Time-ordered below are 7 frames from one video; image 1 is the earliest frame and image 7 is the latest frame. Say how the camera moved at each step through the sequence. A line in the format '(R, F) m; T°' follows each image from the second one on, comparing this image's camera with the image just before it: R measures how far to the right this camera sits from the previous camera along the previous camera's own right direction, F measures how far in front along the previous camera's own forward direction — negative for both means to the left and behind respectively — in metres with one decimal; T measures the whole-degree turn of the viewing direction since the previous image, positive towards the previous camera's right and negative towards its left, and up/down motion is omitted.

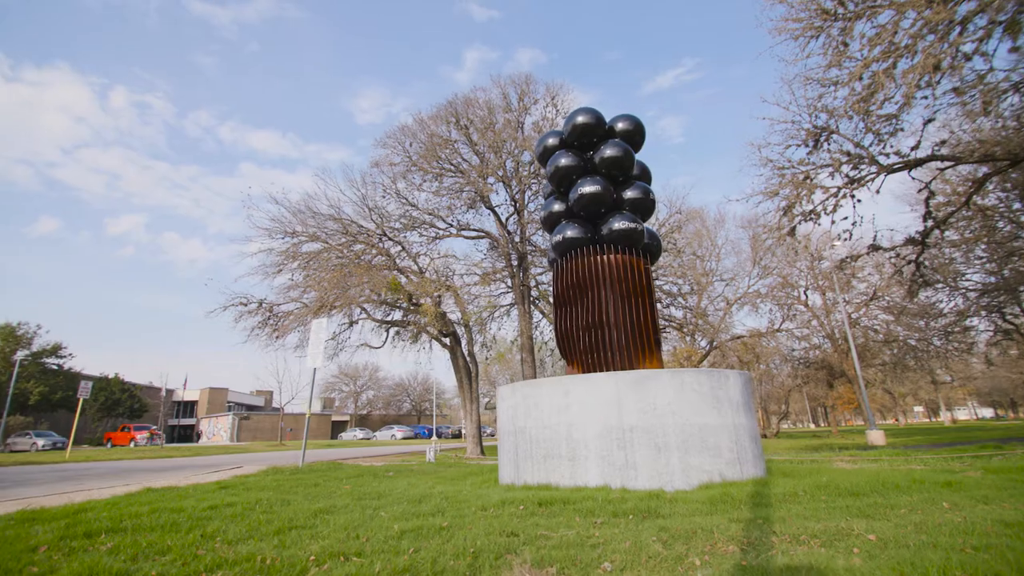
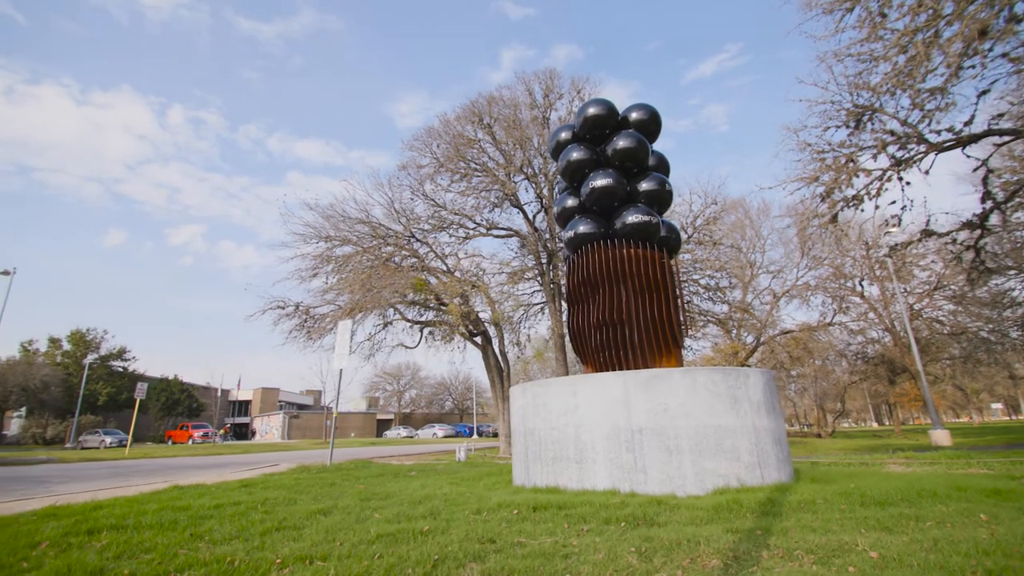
(+0.6, +0.2) m; -5°
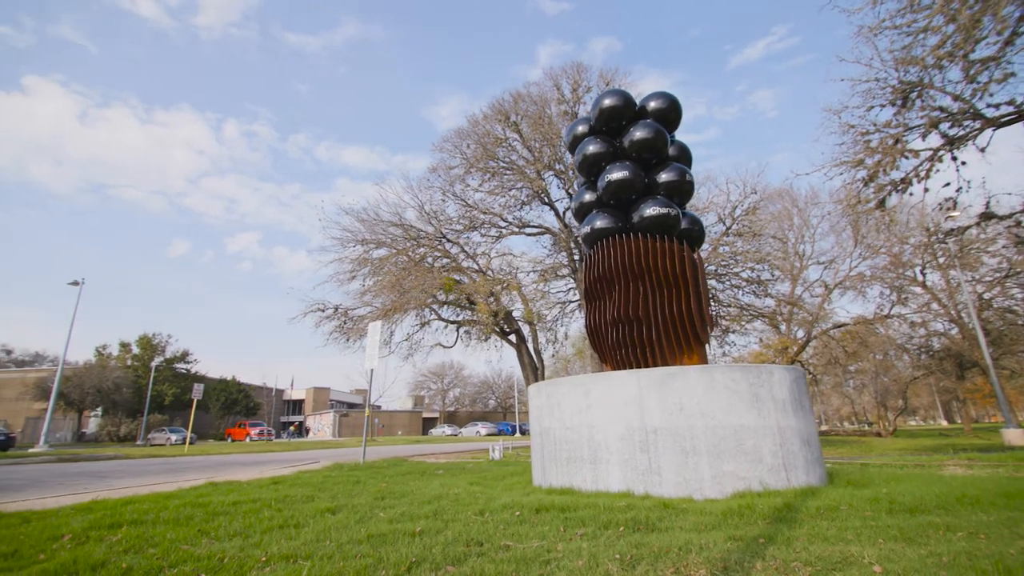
(+0.5, +0.1) m; -5°
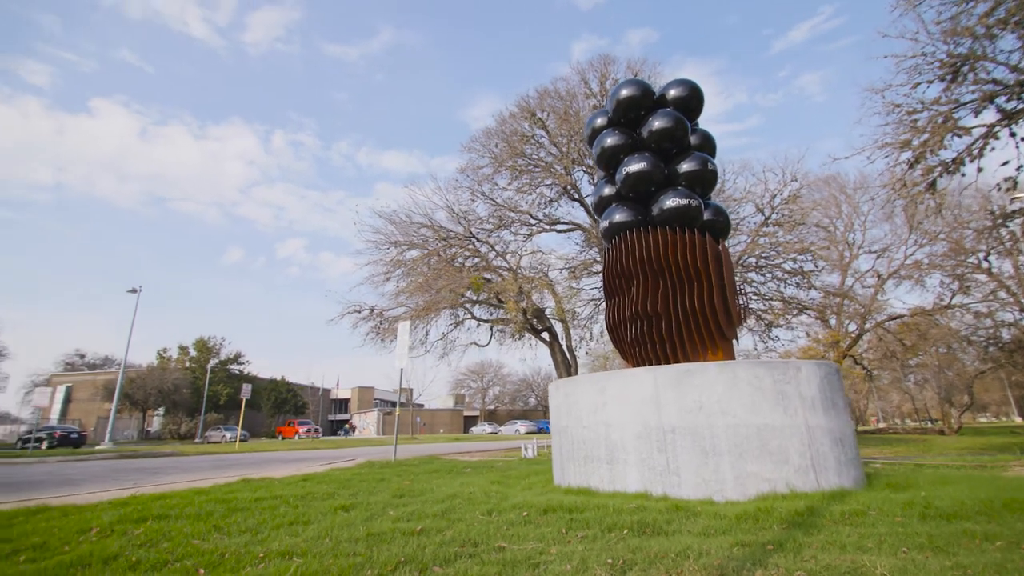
(+0.4, +0.1) m; -5°
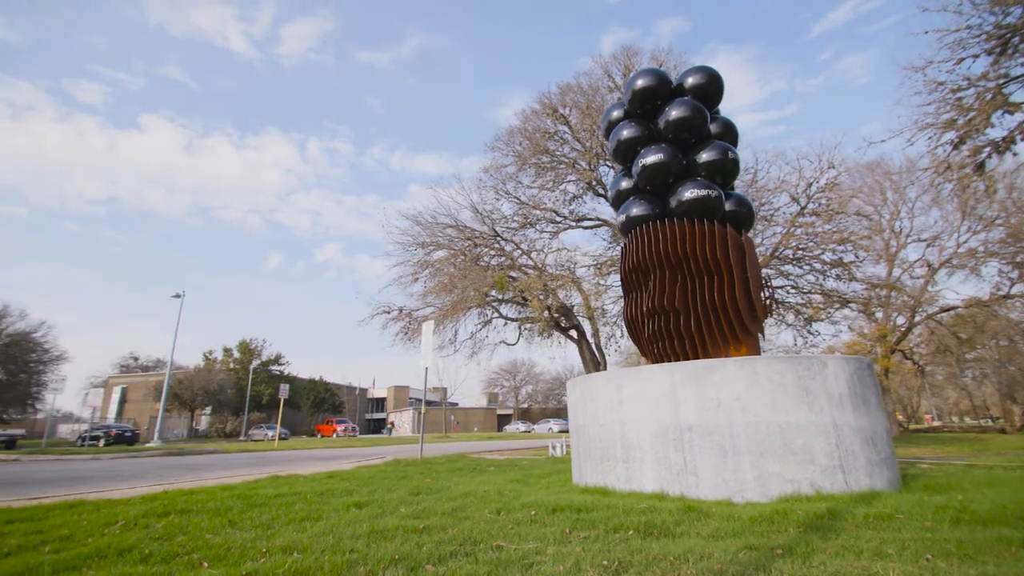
(+0.3, +0.1) m; -4°
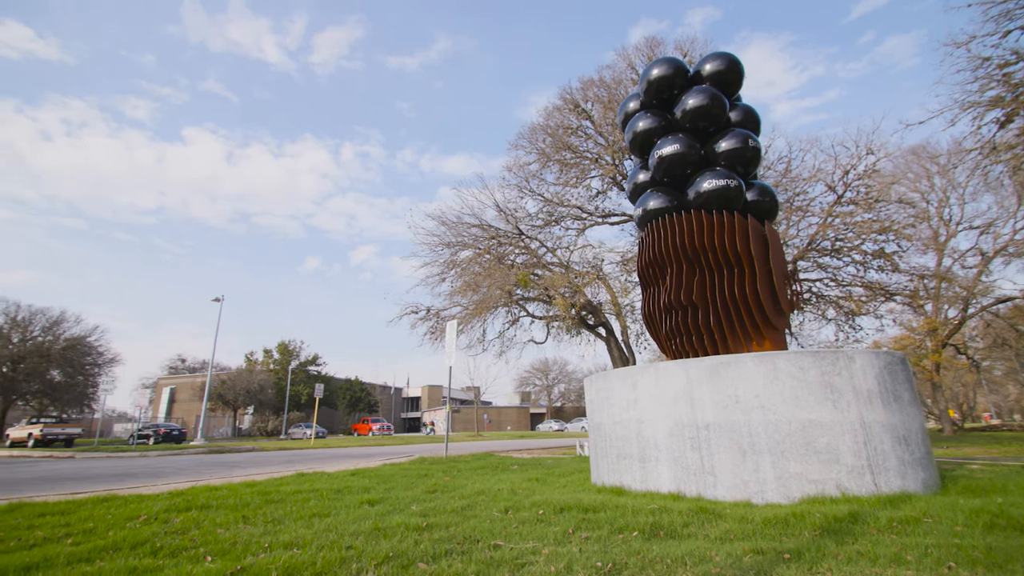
(+0.3, +0.1) m; -4°
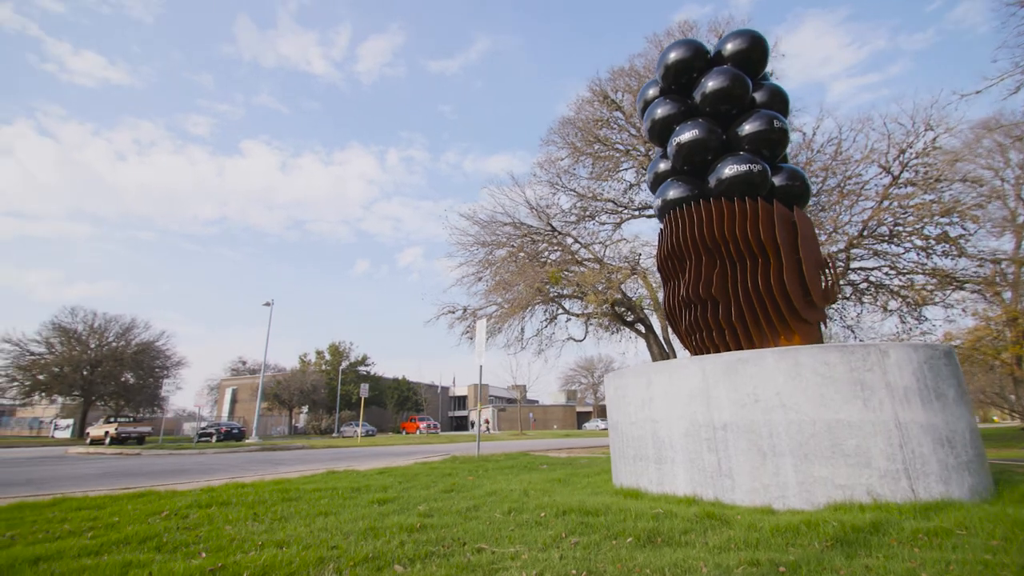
(+0.5, +0.1) m; -5°
